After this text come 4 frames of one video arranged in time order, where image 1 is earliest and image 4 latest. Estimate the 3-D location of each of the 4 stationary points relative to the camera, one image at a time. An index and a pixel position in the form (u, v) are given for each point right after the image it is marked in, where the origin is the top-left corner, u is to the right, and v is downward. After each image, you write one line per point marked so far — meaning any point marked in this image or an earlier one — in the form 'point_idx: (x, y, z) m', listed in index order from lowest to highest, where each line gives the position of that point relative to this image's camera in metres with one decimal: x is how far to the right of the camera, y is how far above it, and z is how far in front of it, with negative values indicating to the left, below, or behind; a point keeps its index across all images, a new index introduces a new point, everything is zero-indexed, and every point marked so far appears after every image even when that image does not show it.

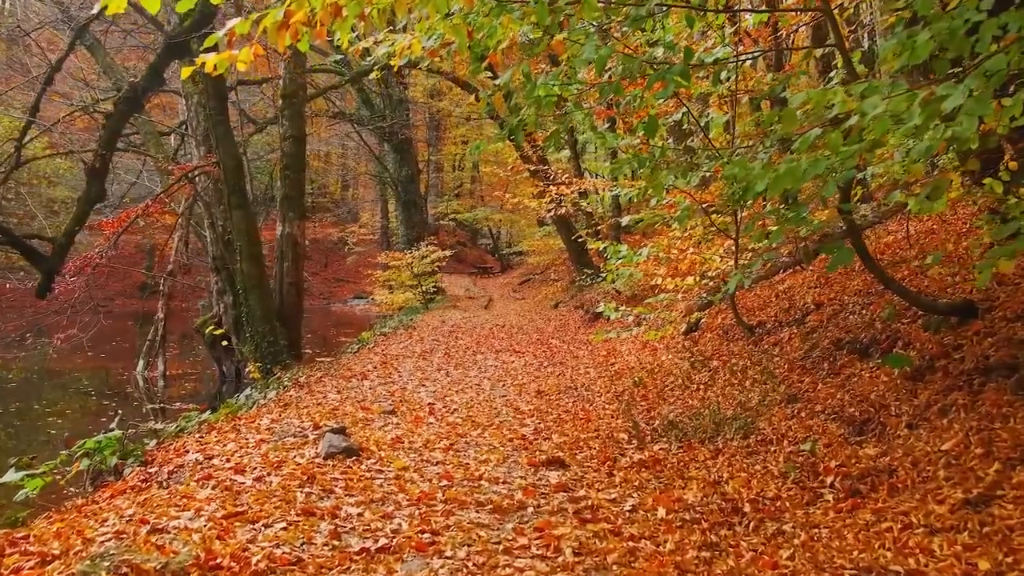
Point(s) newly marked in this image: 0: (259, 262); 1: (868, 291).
0: (-5.4, +0.6, +13.7) m
1: (+4.5, 0.0, +8.1) m
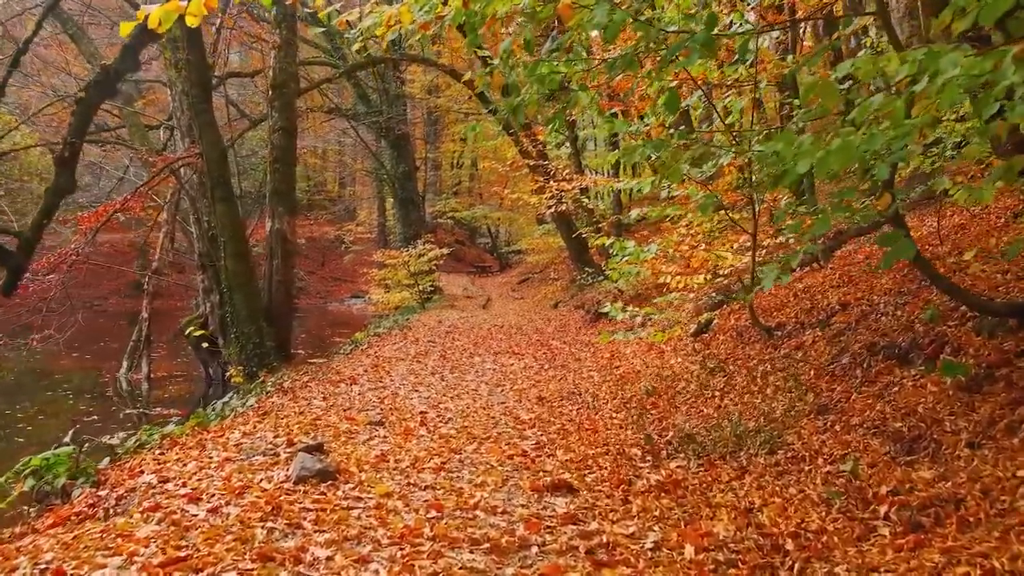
0: (-5.4, +0.6, +12.9) m
1: (+4.5, 0.0, +7.4) m
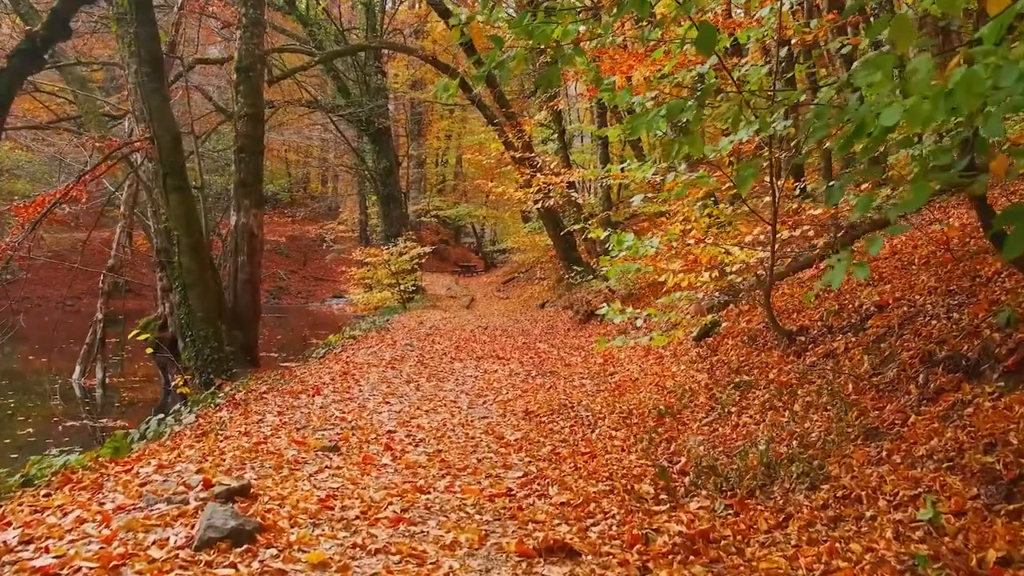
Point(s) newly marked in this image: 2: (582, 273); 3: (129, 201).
0: (-5.7, +0.6, +11.6) m
1: (+4.3, 0.0, +6.3) m
2: (+2.1, +0.5, +19.0) m
3: (-8.6, +1.9, +14.3) m
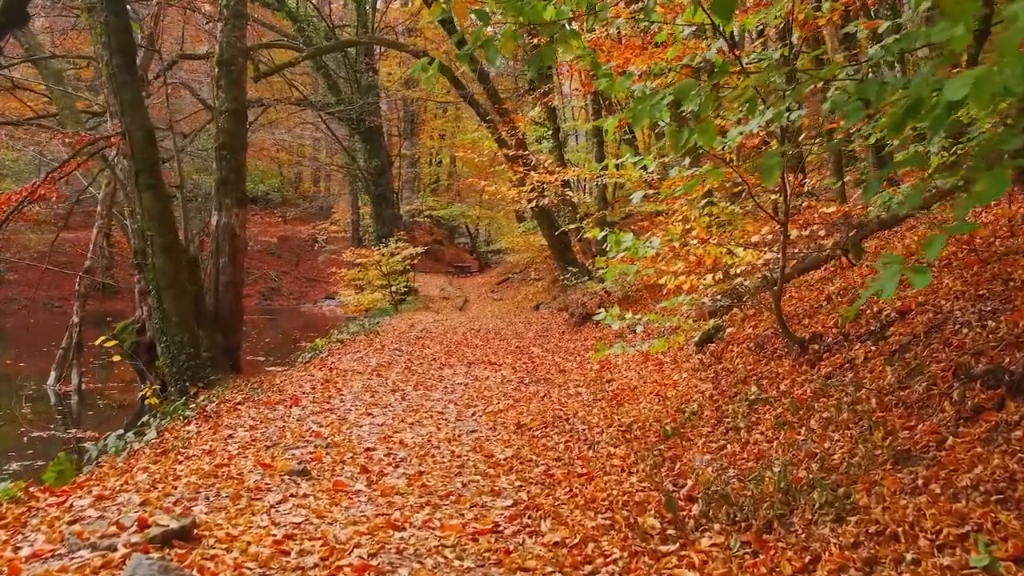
0: (-5.8, +0.6, +11.0) m
1: (+4.2, -0.1, +5.8) m
2: (+1.9, +0.4, +18.4) m
3: (-8.8, +1.9, +13.7) m
